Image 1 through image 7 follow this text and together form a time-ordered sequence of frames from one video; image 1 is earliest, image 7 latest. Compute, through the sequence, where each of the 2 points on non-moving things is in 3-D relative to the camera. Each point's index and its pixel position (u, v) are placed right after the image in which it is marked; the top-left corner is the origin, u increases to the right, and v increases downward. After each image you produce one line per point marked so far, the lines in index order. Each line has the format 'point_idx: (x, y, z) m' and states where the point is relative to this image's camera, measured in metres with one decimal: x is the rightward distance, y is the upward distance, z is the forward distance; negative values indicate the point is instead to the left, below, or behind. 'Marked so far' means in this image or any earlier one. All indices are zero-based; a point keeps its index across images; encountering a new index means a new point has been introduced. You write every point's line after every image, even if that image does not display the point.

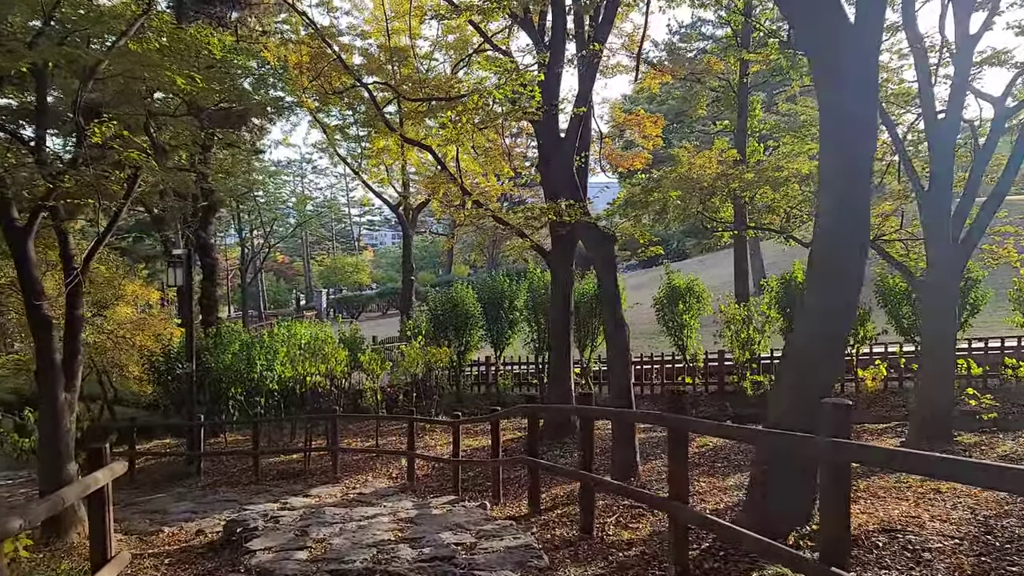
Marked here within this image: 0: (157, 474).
0: (-5.4, -2.8, +11.0) m
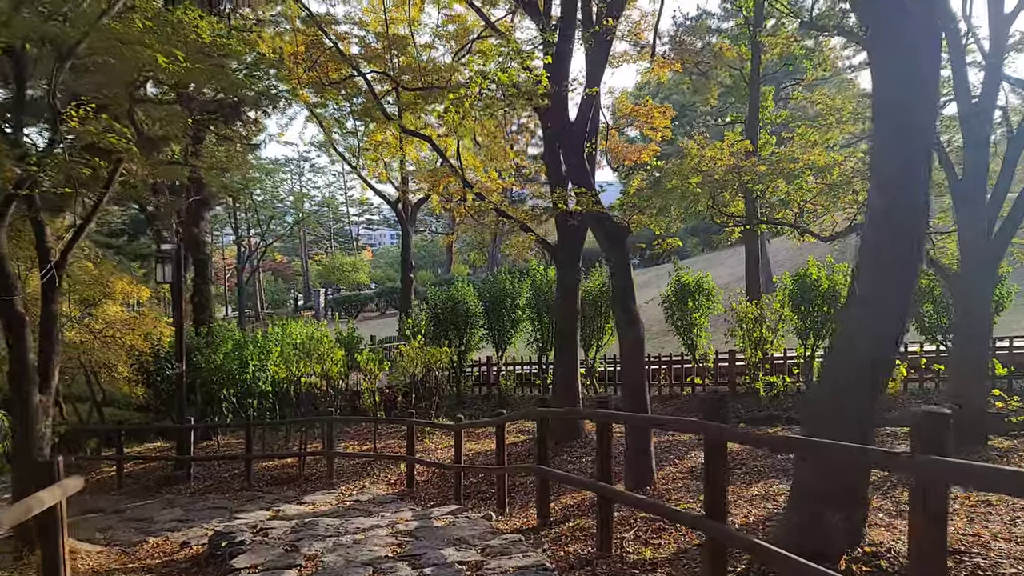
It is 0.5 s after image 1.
0: (-5.4, -2.8, +10.5) m
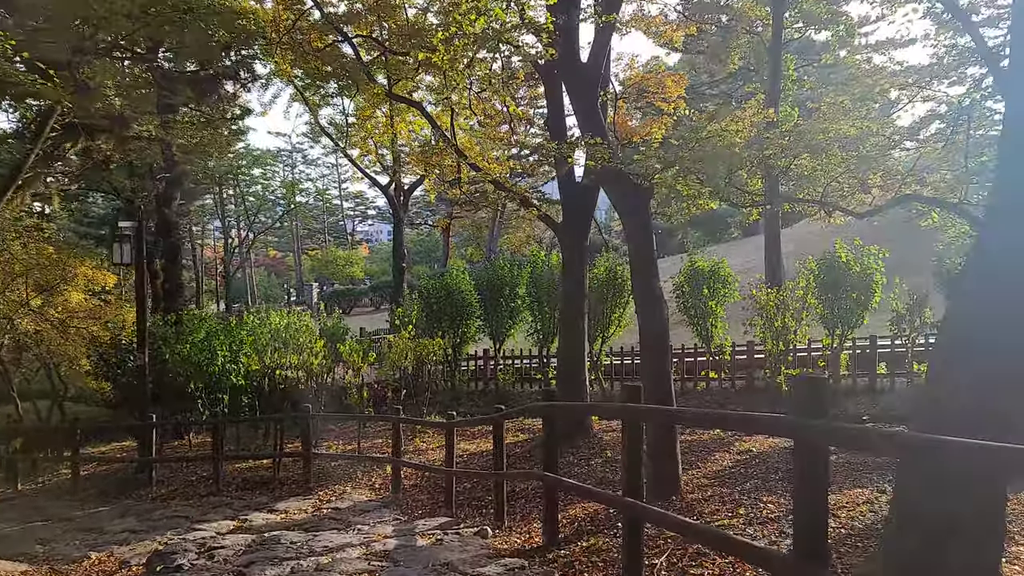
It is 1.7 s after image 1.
0: (-5.4, -2.6, +9.5) m
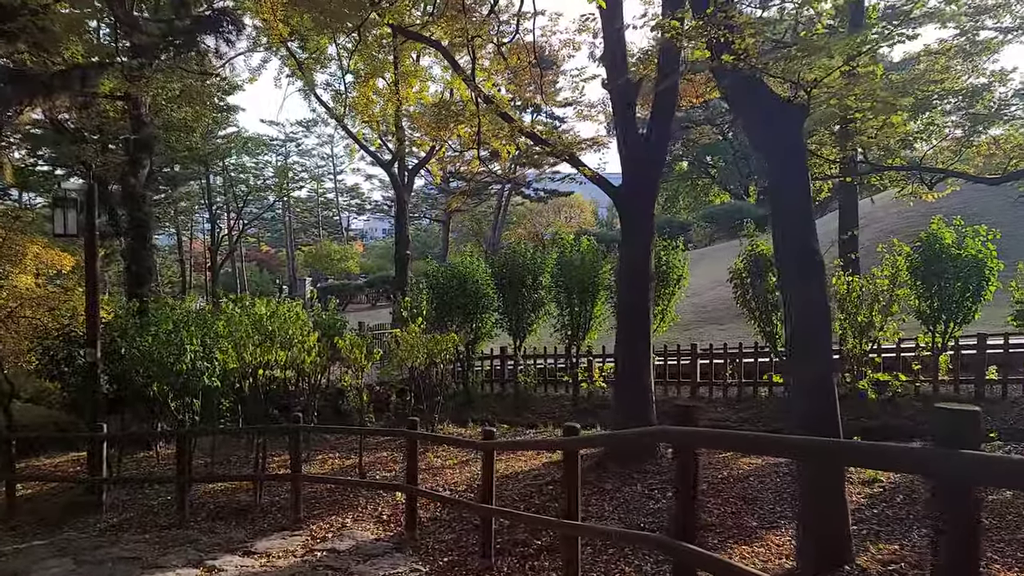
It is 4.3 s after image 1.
0: (-5.0, -2.3, +7.7) m
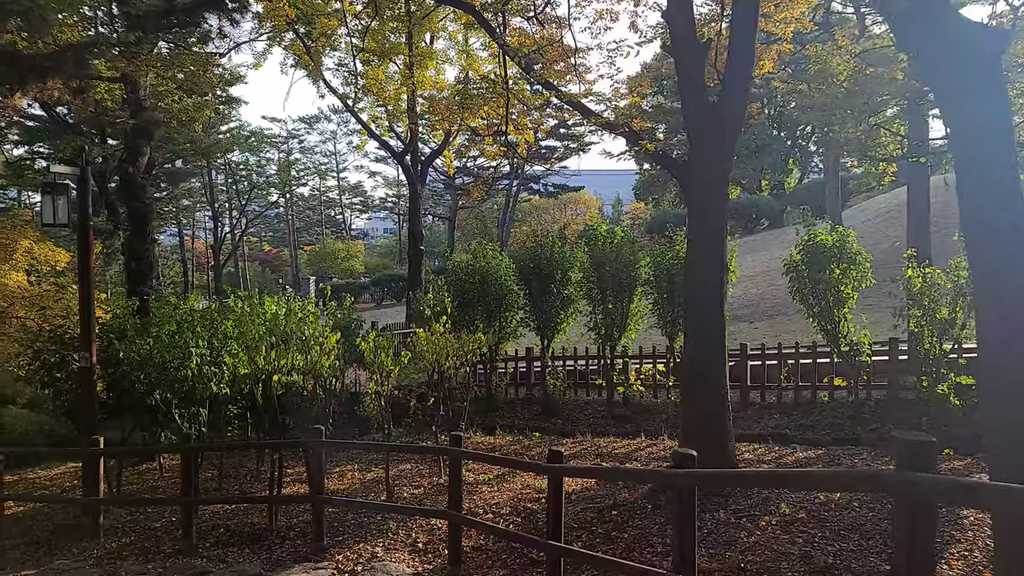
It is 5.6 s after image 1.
0: (-4.6, -2.3, +6.9) m
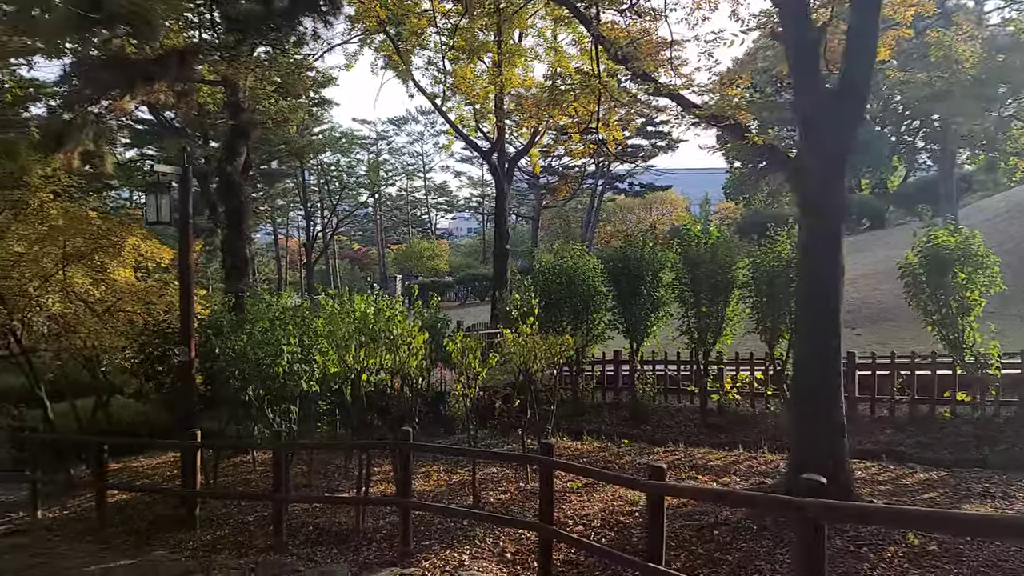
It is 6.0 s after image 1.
0: (-3.7, -2.3, +7.1) m
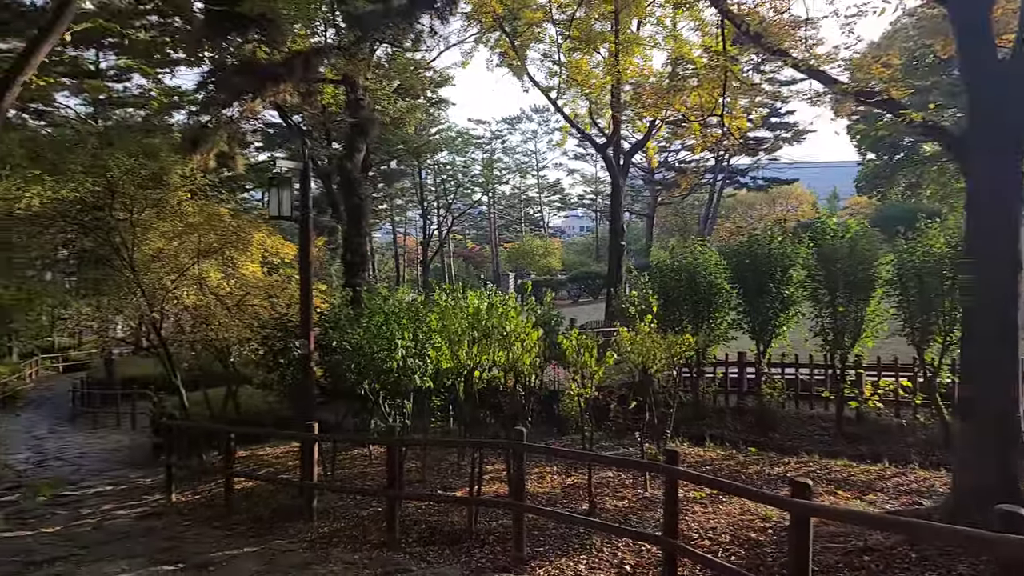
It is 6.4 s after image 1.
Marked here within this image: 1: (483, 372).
0: (-2.6, -2.2, +7.3) m
1: (-0.3, -0.9, +7.3) m
